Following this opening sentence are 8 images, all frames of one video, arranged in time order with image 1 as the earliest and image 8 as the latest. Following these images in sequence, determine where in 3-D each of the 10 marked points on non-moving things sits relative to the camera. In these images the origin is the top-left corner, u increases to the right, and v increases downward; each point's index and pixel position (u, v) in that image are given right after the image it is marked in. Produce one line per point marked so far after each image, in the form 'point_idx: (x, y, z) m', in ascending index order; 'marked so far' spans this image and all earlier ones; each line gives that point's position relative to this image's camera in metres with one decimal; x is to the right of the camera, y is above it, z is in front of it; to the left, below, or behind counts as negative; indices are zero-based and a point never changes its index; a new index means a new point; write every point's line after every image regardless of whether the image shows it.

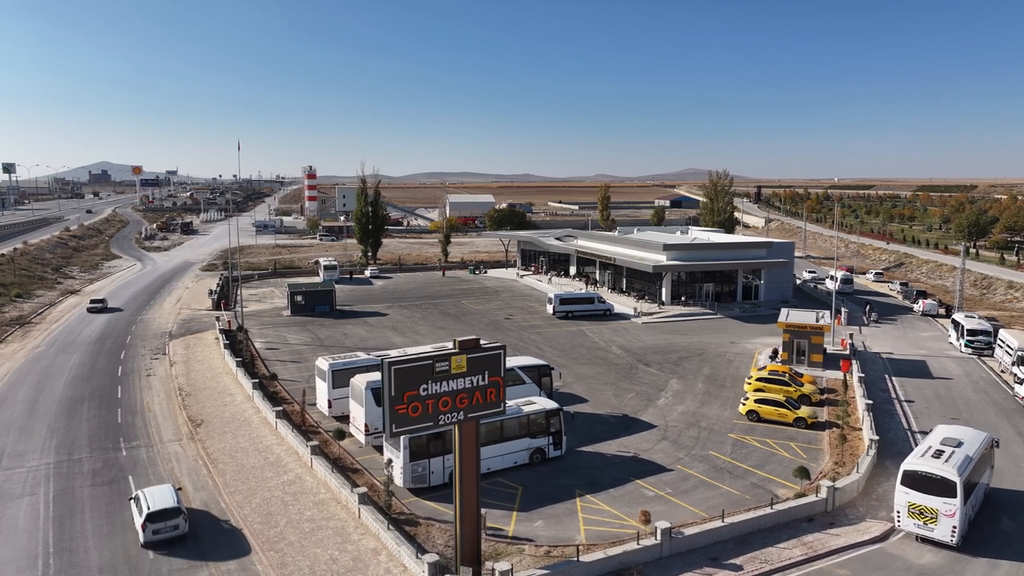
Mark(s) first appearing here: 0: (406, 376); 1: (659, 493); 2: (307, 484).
0: (-2.1, -1.7, +13.5) m
1: (+4.2, -5.8, +19.2) m
2: (-5.9, -5.7, +19.7) m
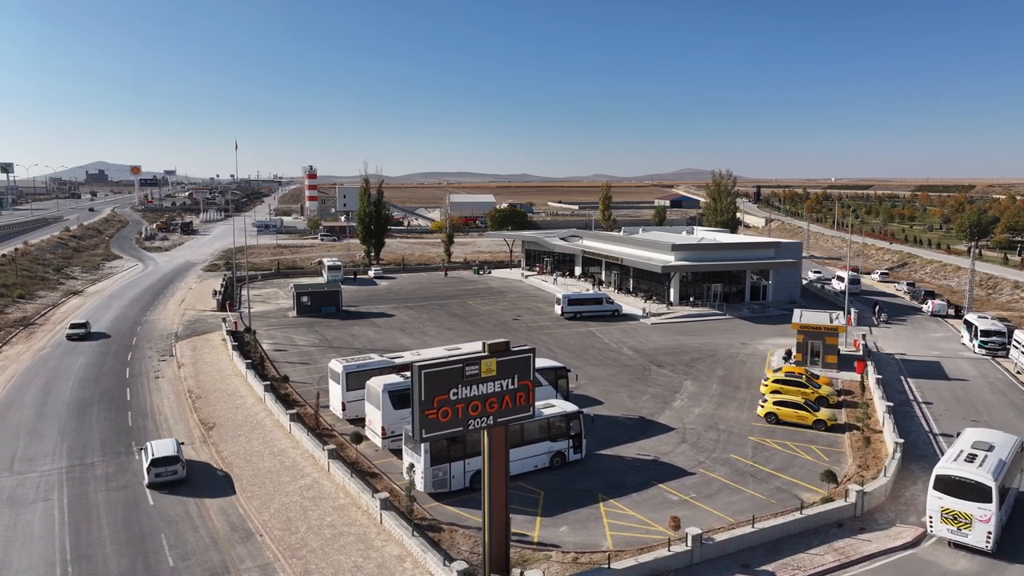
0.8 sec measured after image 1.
0: (-1.5, -1.8, +13.2) m
1: (+4.8, -5.8, +18.9) m
2: (-5.3, -5.7, +19.4) m
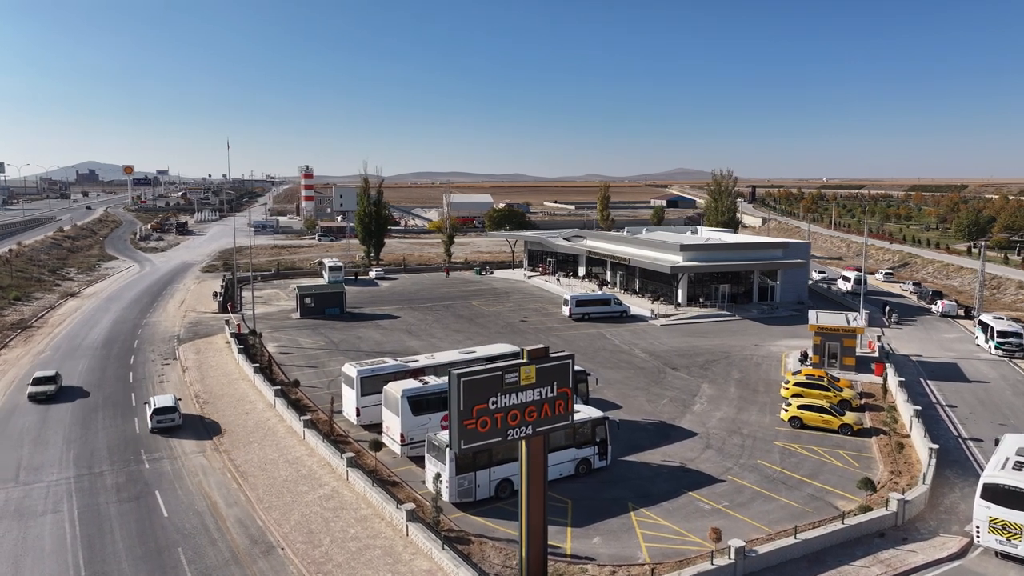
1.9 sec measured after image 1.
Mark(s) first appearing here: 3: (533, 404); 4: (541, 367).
0: (-0.7, -1.9, +12.6) m
1: (+5.5, -5.9, +18.3) m
2: (-4.6, -5.8, +18.7) m
3: (+0.4, -2.3, +13.3) m
4: (+0.6, -1.6, +13.4) m
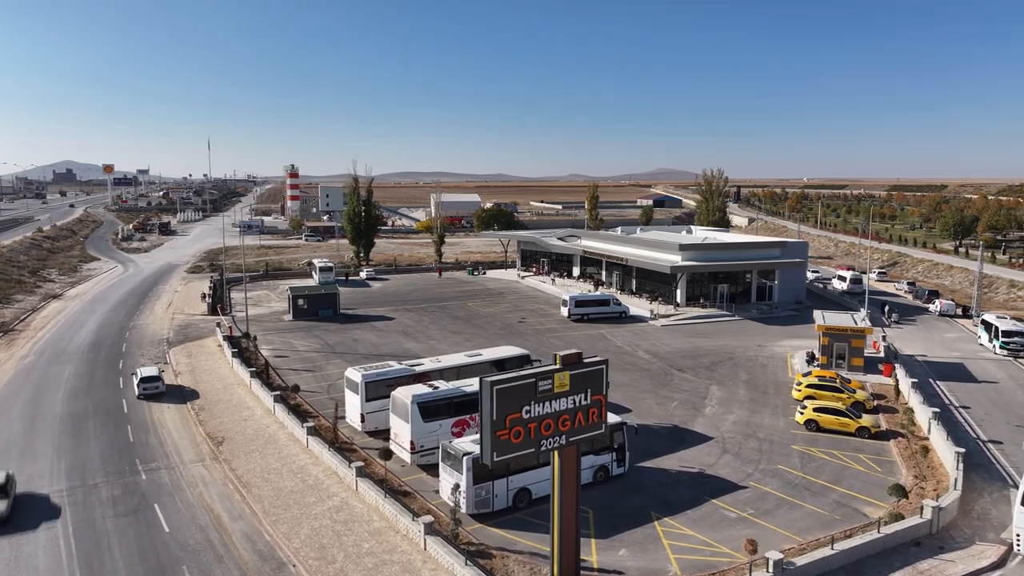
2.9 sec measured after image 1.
0: (-0.1, -1.9, +11.9) m
1: (+6.0, -5.9, +17.8) m
2: (-4.1, -5.9, +17.9) m
3: (+1.0, -2.3, +12.6) m
4: (+1.2, -1.6, +12.7) m
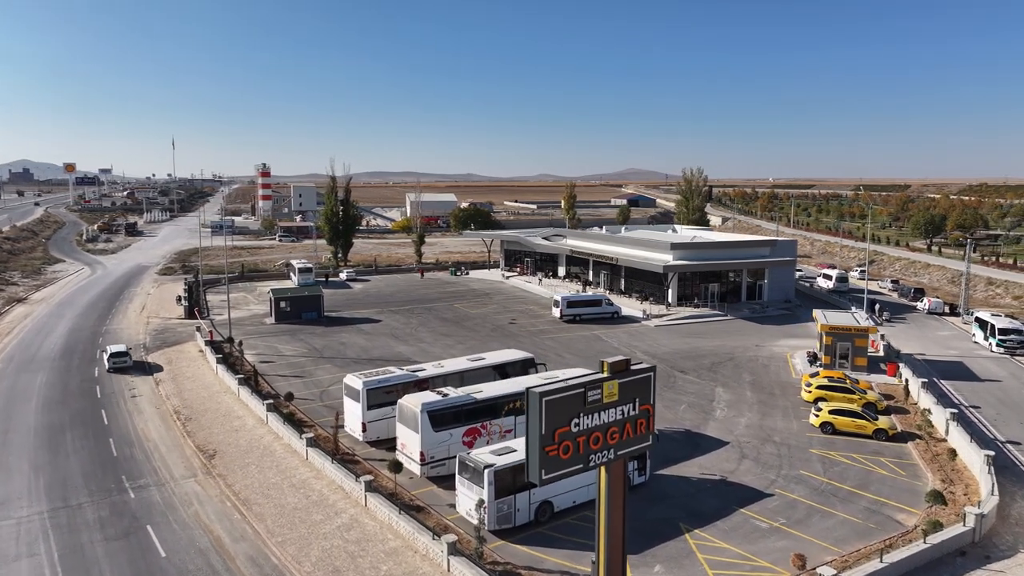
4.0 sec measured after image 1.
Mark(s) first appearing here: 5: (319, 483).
0: (+0.7, -1.9, +10.9) m
1: (+6.6, -5.9, +17.0) m
2: (-3.5, -5.9, +16.8) m
3: (+1.8, -2.4, +11.7) m
4: (+1.9, -1.6, +11.7) m
5: (-5.5, -5.6, +19.4) m
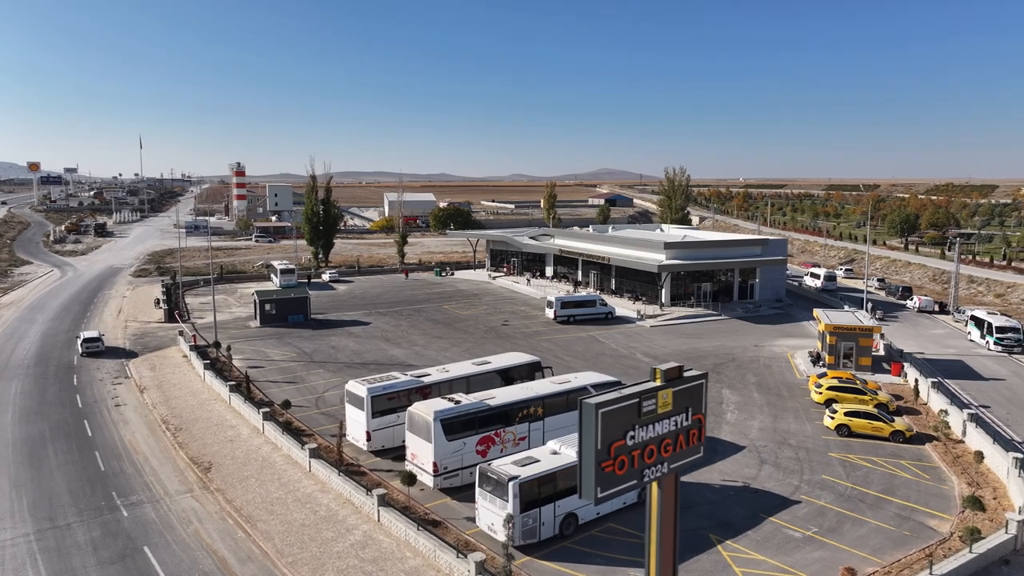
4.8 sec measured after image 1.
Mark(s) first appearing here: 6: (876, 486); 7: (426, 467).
0: (+1.5, -2.0, +10.1) m
1: (+7.1, -5.9, +16.4) m
2: (-3.0, -6.0, +15.8) m
3: (+2.5, -2.4, +10.9) m
4: (+2.7, -1.7, +11.0) m
5: (-5.1, -5.7, +18.4) m
6: (+10.2, -5.6, +19.1) m
7: (-2.4, -4.9, +18.7) m
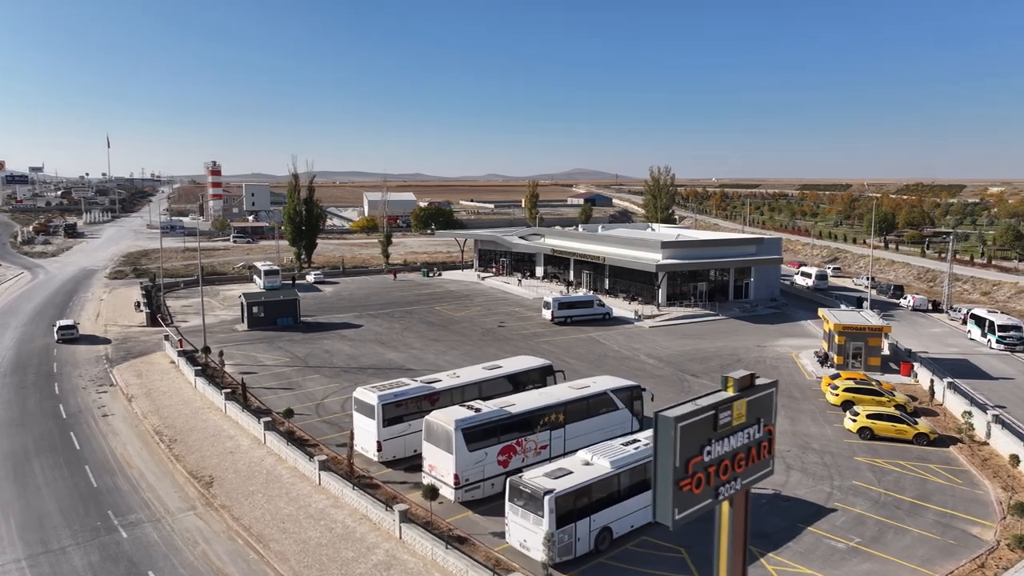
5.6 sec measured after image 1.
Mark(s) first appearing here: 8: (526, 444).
0: (+2.4, -2.0, +9.3) m
1: (+7.9, -5.9, +15.8) m
2: (-2.2, -6.1, +14.8) m
3: (+3.4, -2.4, +10.1) m
4: (+3.6, -1.7, +10.2) m
5: (-4.4, -5.7, +17.3) m
6: (+10.9, -5.6, +18.5) m
7: (-1.7, -5.0, +17.7) m
8: (+0.4, -4.3, +18.8) m
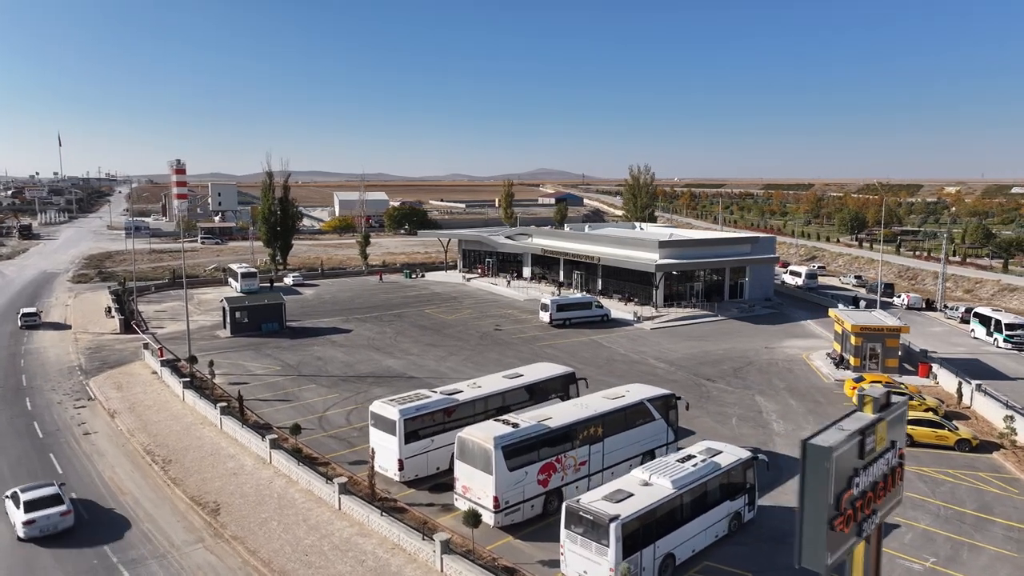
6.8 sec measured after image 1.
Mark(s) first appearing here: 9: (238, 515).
0: (+3.9, -2.1, +8.0) m
1: (+9.0, -6.0, +14.7) m
2: (-1.0, -6.2, +13.3) m
3: (+4.8, -2.5, +8.9) m
4: (+5.0, -1.8, +8.9) m
5: (-3.3, -5.9, +15.7) m
6: (+11.8, -5.6, +17.6) m
7: (-0.7, -5.1, +16.2) m
8: (+1.4, -4.4, +17.4) m
9: (-7.0, -5.8, +17.2) m
